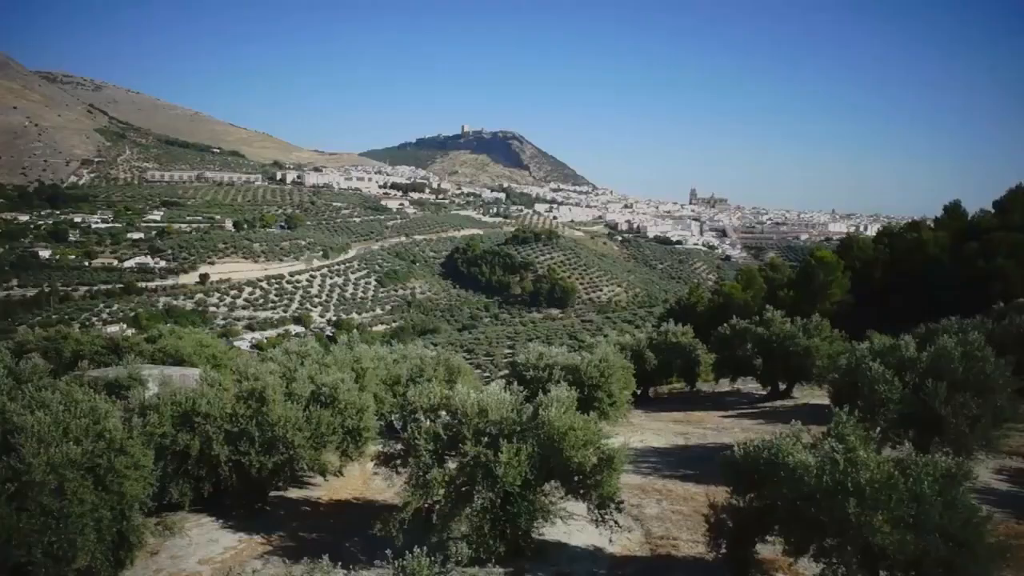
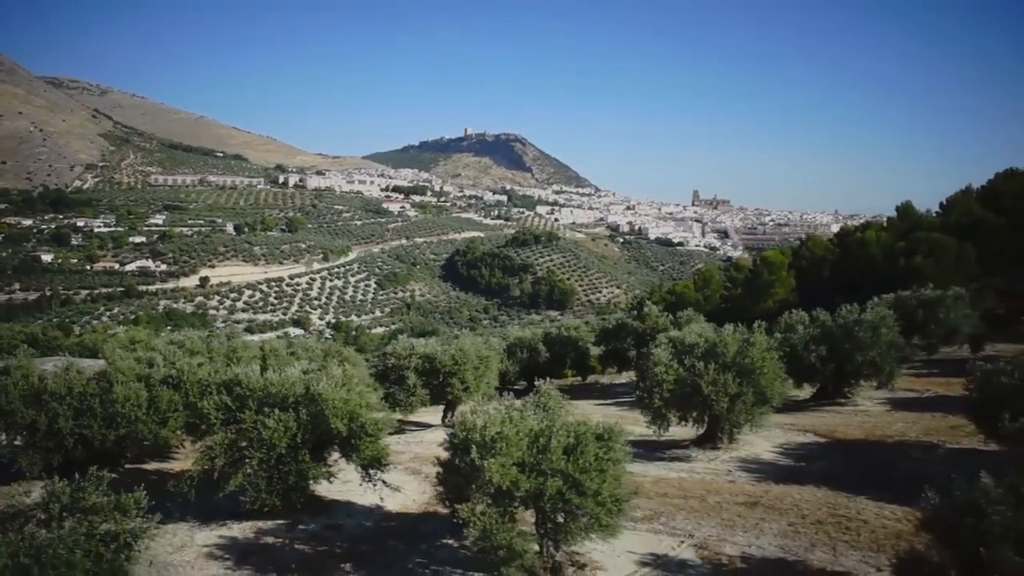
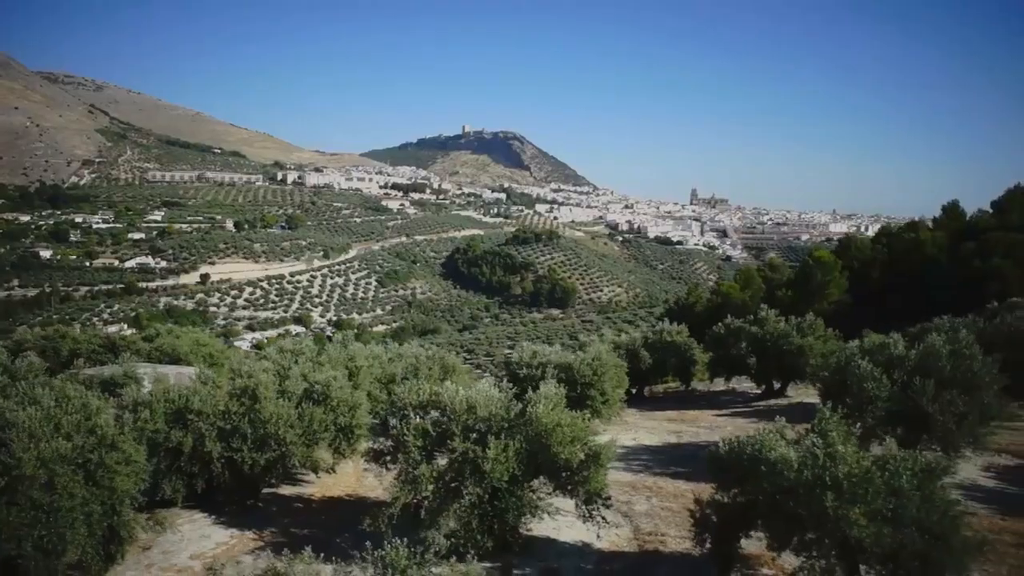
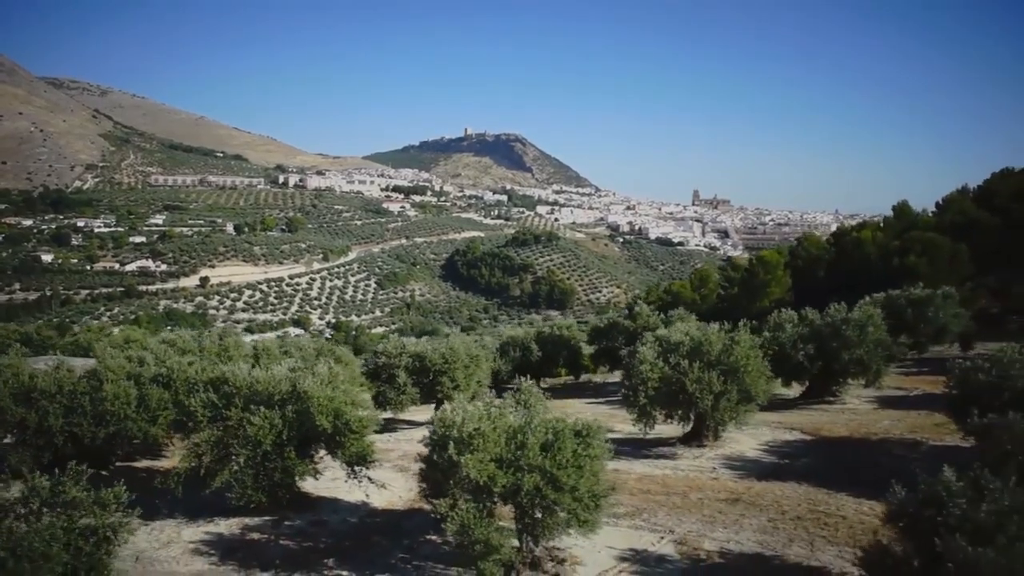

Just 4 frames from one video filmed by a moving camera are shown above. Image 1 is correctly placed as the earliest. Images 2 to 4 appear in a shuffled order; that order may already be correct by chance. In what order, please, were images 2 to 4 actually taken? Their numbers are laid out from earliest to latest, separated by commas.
3, 2, 4
